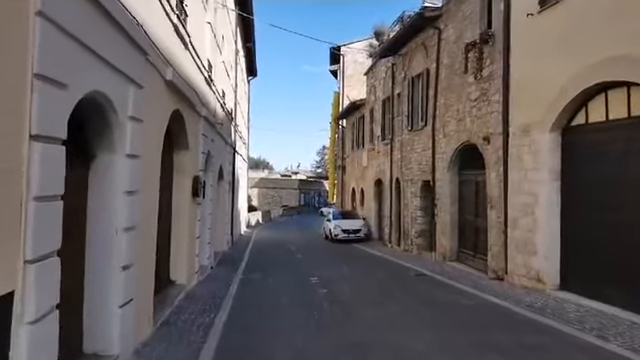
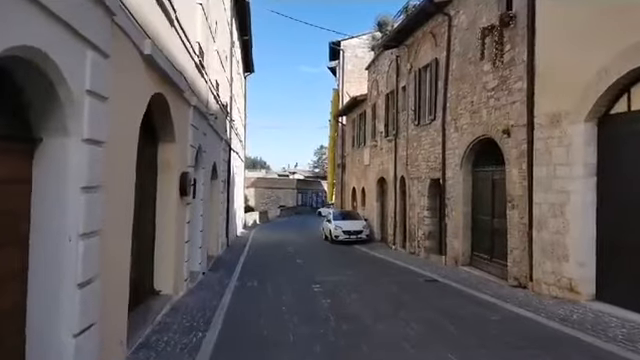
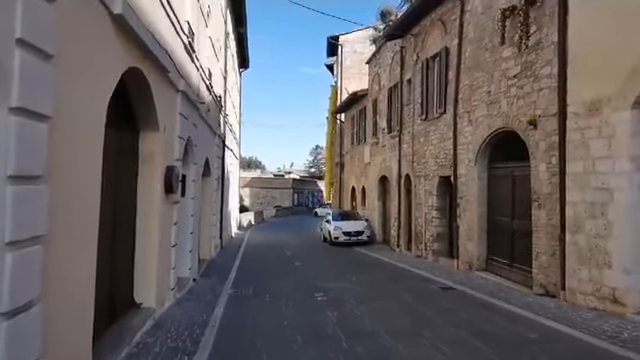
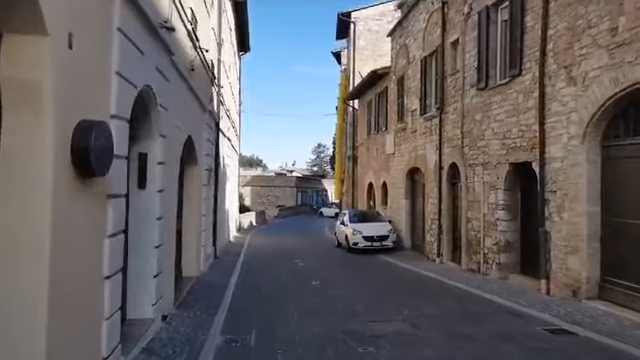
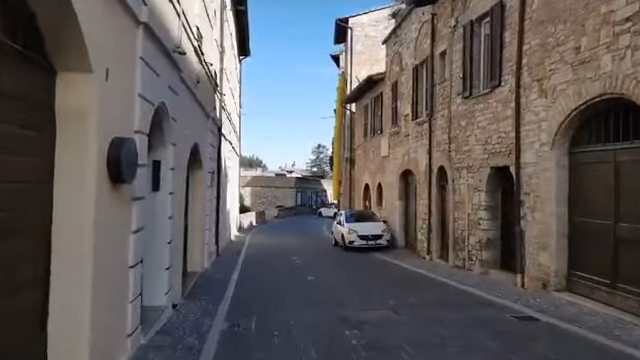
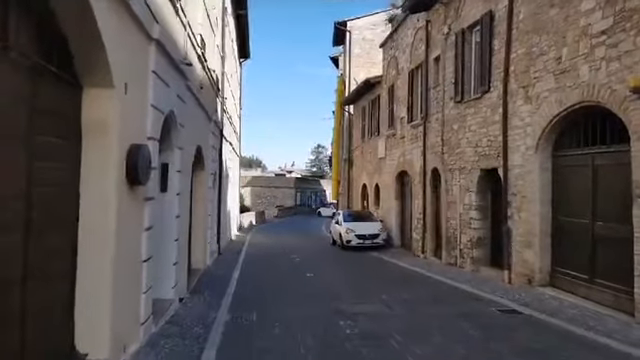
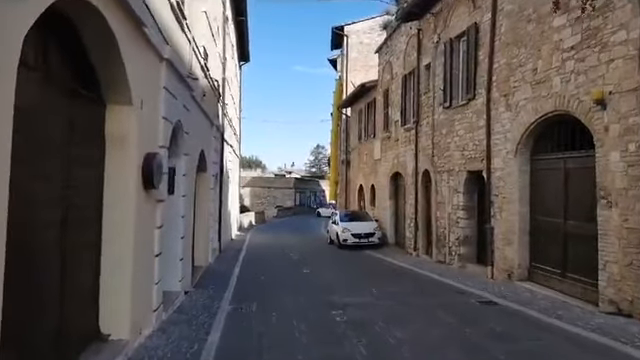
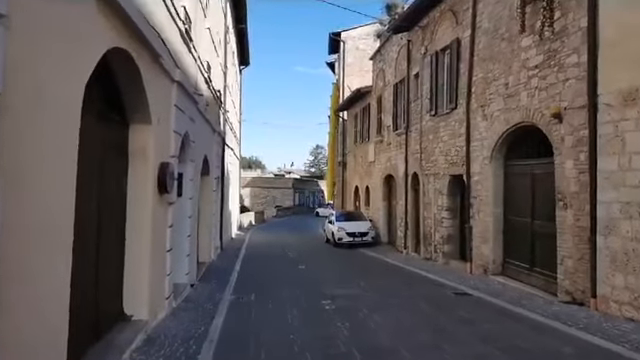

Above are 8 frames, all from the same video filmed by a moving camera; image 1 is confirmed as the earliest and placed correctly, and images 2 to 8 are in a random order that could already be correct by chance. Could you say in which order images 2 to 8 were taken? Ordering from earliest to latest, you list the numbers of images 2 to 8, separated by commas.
2, 3, 8, 7, 6, 5, 4
